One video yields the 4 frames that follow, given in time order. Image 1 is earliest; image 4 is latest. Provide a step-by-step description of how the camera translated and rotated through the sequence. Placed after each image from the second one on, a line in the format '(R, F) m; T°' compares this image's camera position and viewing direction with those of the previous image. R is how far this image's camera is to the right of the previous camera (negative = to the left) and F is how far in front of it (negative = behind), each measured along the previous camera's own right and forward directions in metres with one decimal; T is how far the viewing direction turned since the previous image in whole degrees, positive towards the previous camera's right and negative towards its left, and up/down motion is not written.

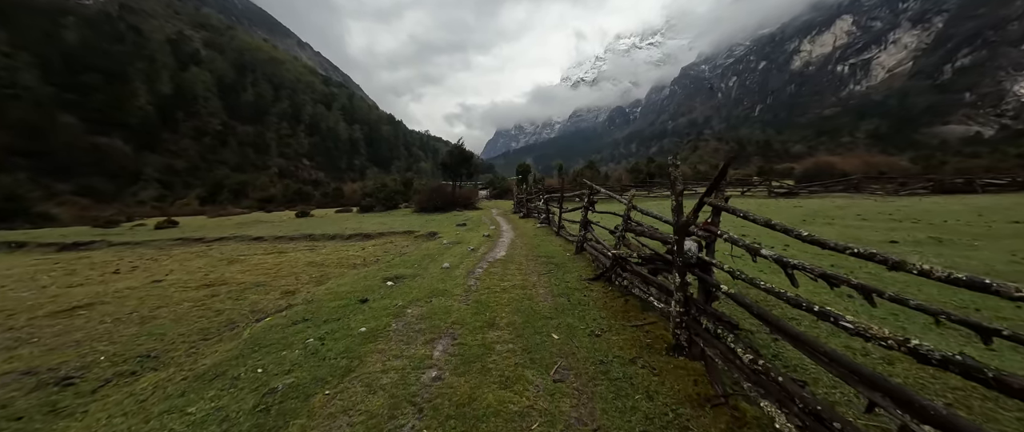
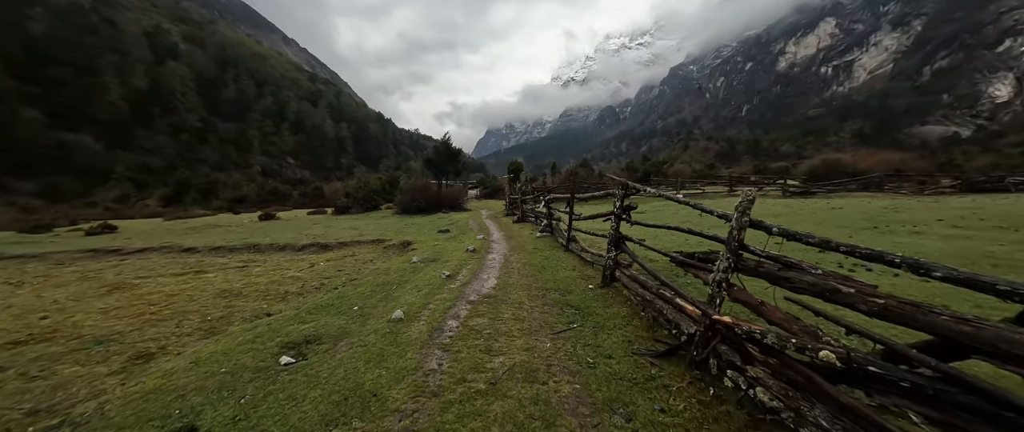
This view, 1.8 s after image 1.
(-0.1, +3.9) m; +2°
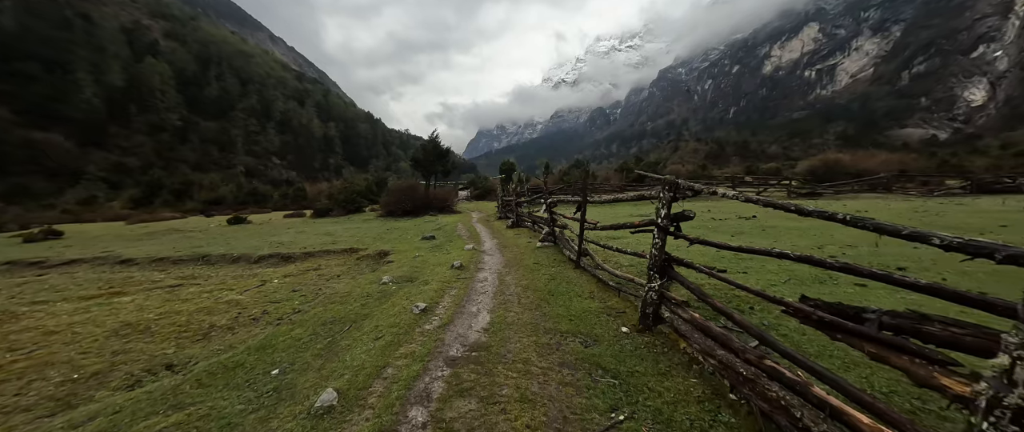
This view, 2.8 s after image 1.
(-0.1, +2.3) m; +2°
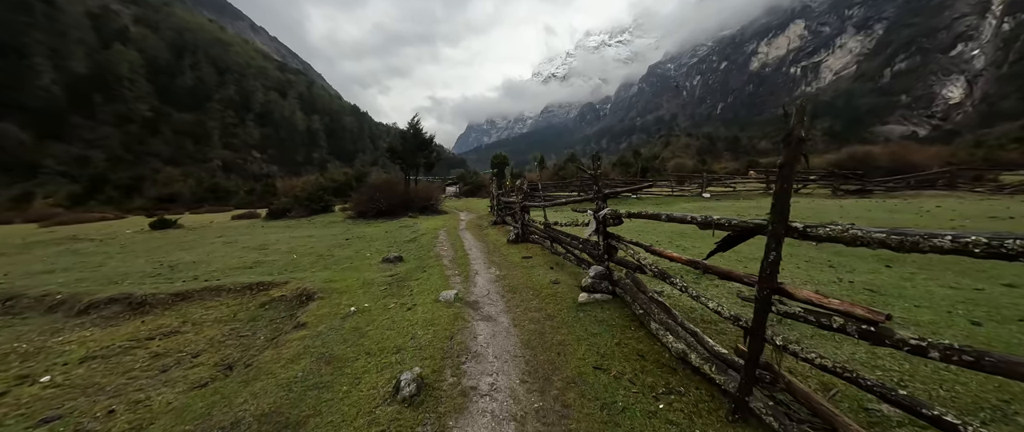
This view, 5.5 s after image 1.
(-0.6, +5.8) m; +2°
